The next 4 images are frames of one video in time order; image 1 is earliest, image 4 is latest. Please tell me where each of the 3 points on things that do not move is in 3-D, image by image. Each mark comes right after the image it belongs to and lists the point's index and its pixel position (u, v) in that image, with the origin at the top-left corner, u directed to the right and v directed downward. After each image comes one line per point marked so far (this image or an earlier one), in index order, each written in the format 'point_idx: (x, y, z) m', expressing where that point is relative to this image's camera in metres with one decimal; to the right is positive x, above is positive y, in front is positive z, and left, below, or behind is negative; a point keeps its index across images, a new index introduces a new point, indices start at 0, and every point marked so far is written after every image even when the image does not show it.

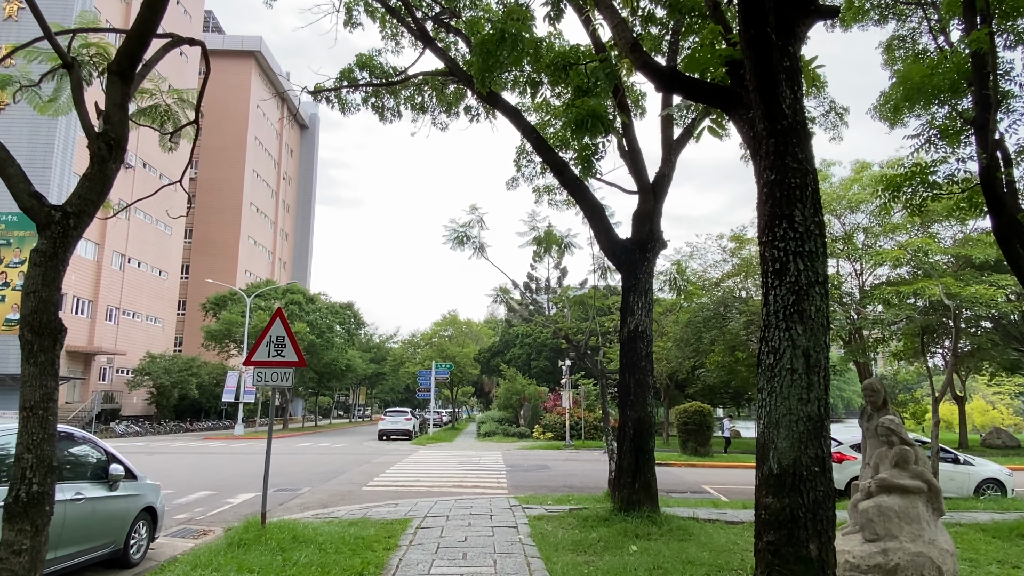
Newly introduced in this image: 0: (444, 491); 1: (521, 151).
0: (-1.2, -3.5, +11.7) m
1: (+0.2, +3.0, +15.1) m
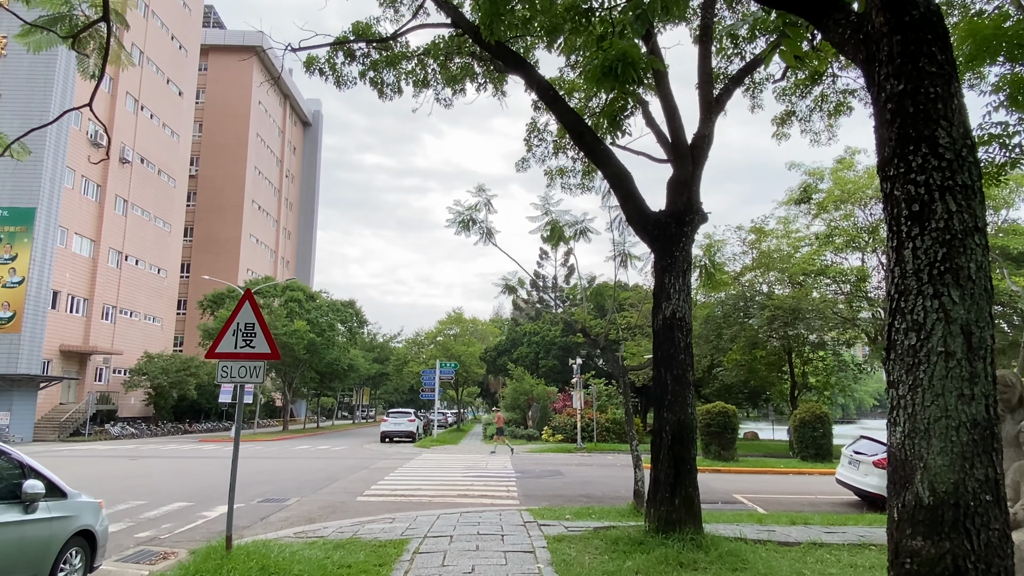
0: (-1.0, -3.3, +10.5) m
1: (+0.4, +3.2, +13.9) m
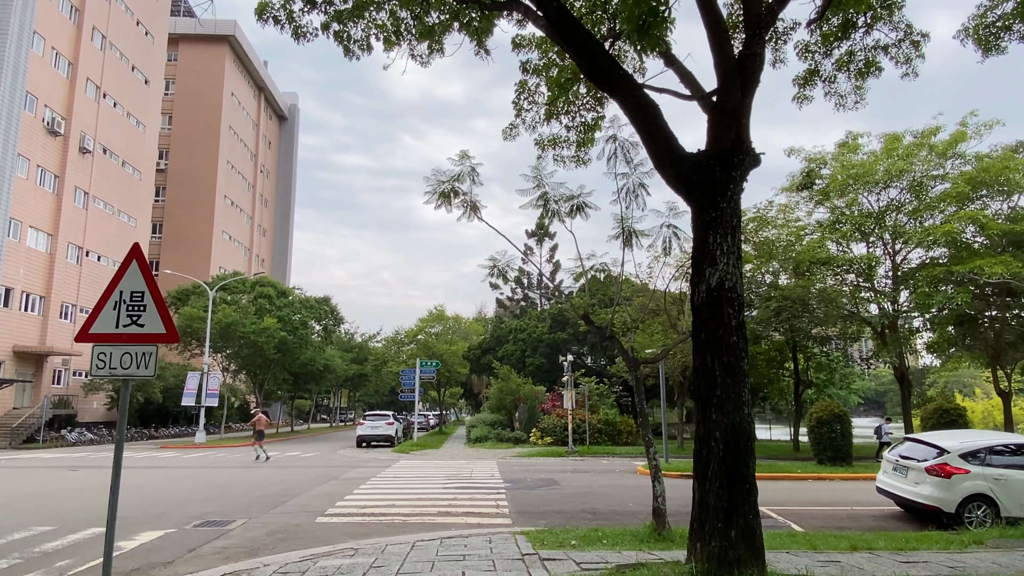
0: (-1.1, -3.0, +8.8) m
1: (+0.2, +3.5, +12.2) m
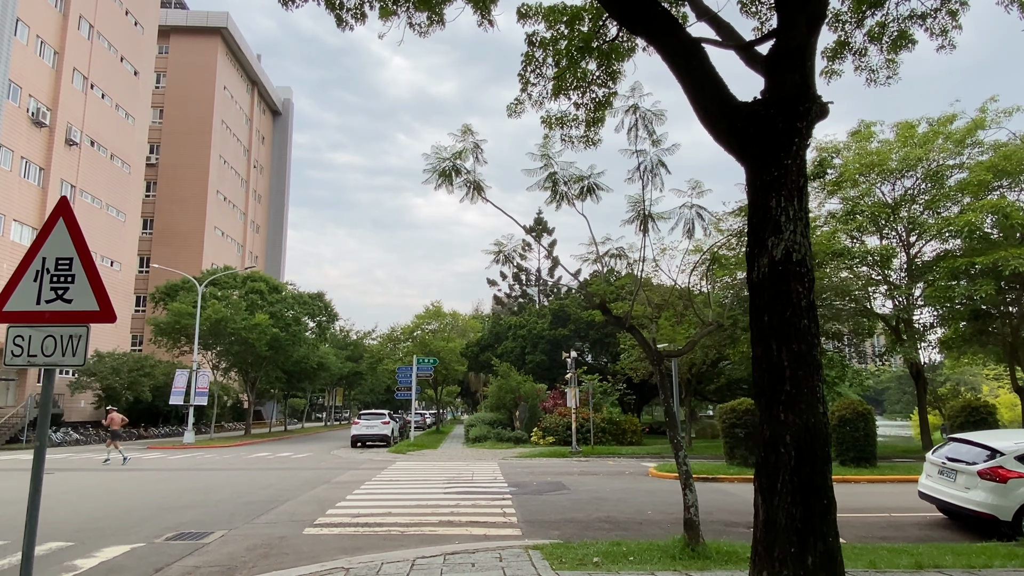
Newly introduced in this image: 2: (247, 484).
0: (-1.0, -2.8, +7.9) m
1: (+0.3, +3.7, +11.3) m
2: (-5.2, -3.8, +13.5) m
